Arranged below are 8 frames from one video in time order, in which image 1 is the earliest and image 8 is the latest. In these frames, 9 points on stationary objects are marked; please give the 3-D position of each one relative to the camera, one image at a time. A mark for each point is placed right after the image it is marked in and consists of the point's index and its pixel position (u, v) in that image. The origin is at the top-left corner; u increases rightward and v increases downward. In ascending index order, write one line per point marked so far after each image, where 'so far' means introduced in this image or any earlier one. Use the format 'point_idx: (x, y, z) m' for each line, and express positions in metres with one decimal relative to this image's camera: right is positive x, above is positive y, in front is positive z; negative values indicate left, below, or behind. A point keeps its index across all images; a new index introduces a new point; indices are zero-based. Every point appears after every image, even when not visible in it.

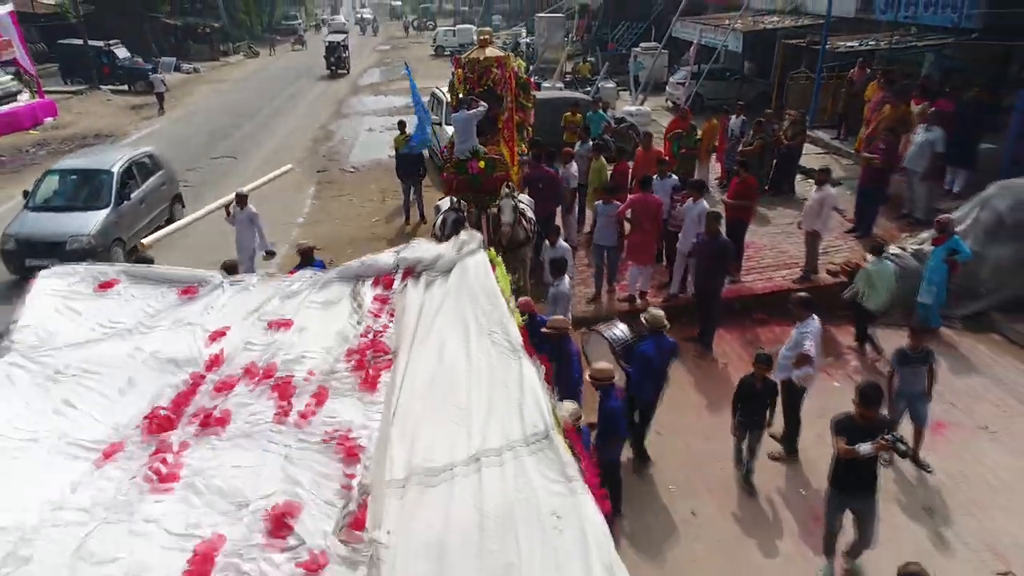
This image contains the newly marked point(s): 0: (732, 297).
0: (+2.5, -0.1, +8.1) m
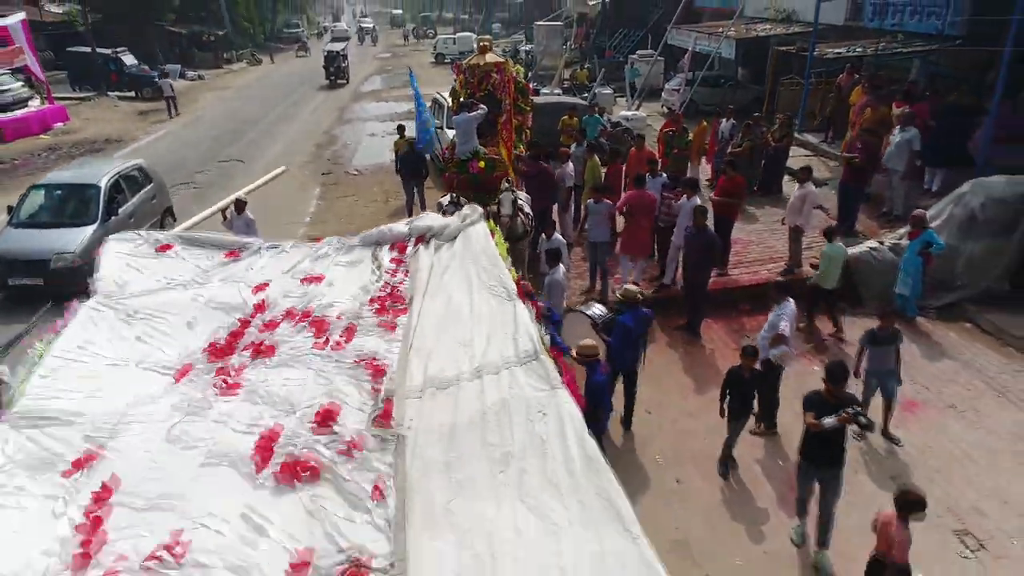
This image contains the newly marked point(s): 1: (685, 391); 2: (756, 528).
0: (+2.5, 0.0, +8.5) m
1: (+1.8, -1.0, +7.1) m
2: (+1.8, -1.8, +5.2) m
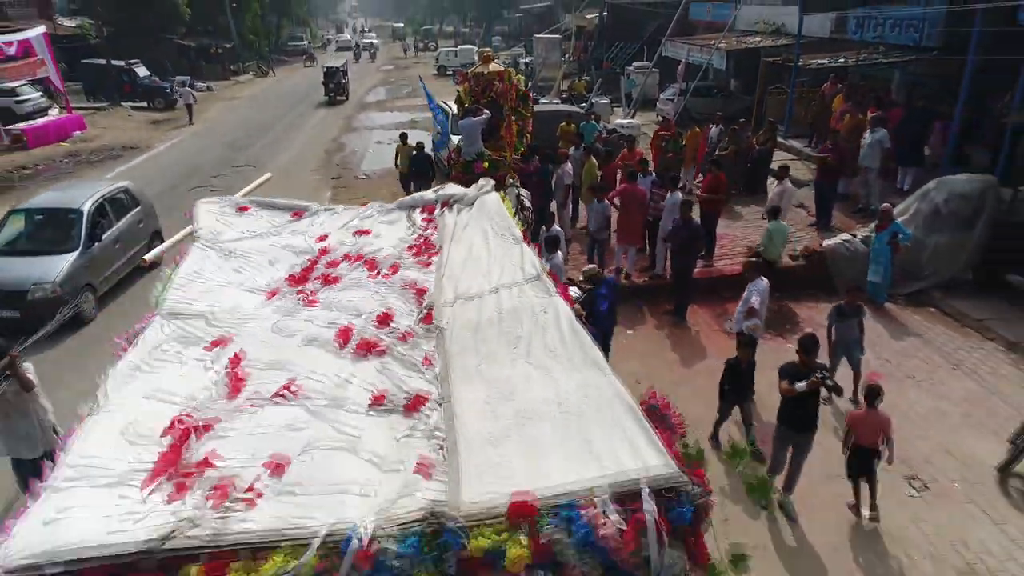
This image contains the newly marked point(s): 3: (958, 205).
0: (+2.5, +0.1, +9.3) m
1: (+1.8, -0.8, +7.8) m
2: (+1.9, -1.6, +6.0) m
3: (+5.9, +1.1, +9.1) m
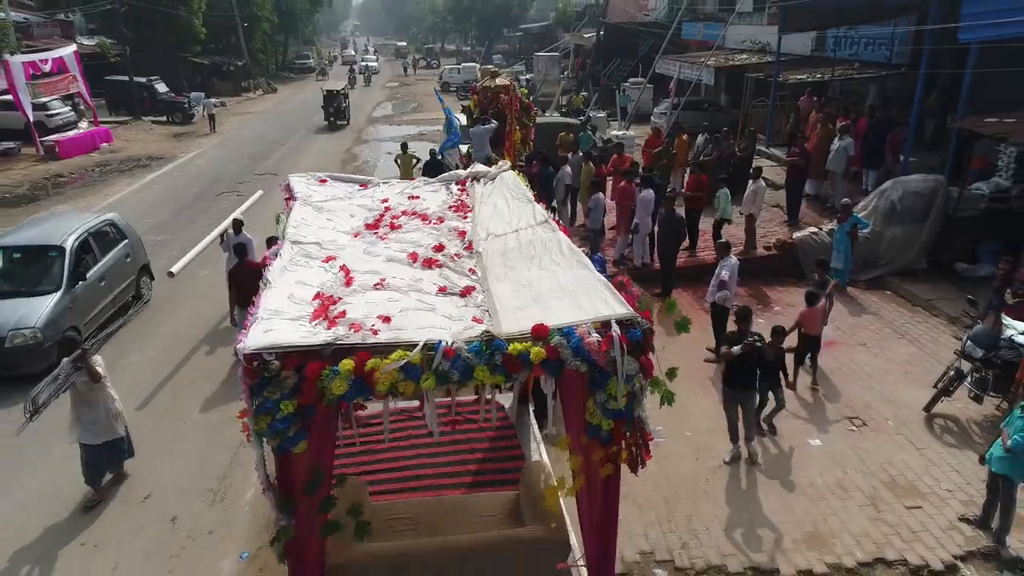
0: (+2.6, +0.3, +10.5) m
1: (+1.9, -0.6, +9.0) m
2: (+2.0, -1.3, +7.1) m
3: (+6.0, +1.3, +10.4) m
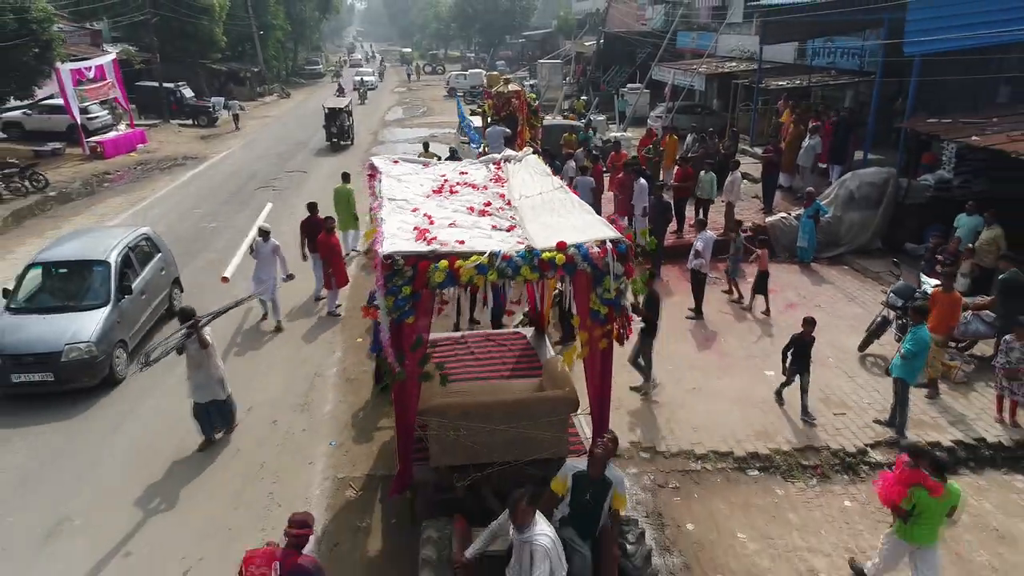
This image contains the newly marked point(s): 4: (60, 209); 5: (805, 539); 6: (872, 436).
0: (+2.8, +0.8, +12.3) m
1: (+2.1, -0.2, +10.8) m
2: (+2.2, -0.9, +8.9) m
3: (+6.2, +1.7, +12.2) m
4: (-11.2, +2.0, +17.3) m
5: (+2.5, -2.1, +5.9) m
6: (+3.7, -1.5, +7.2) m
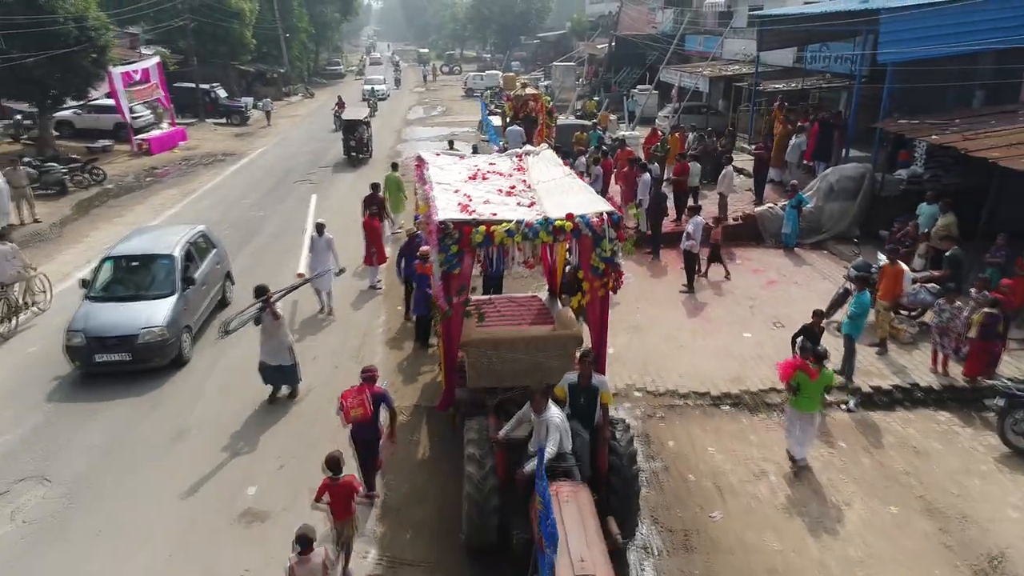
0: (+3.2, +1.1, +13.8) m
1: (+2.4, +0.2, +12.4) m
2: (+2.4, -0.5, +10.5) m
3: (+6.5, +2.1, +13.7) m
4: (-10.8, +2.4, +19.1) m
5: (+2.7, -1.8, +7.5) m
6: (+3.9, -1.2, +8.7) m
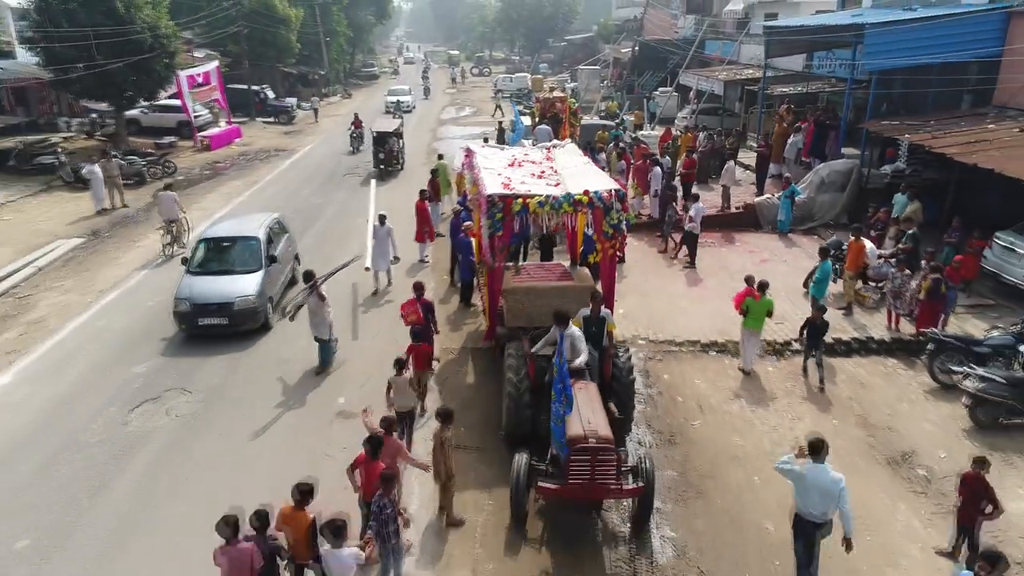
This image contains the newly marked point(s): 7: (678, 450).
0: (+3.8, +1.6, +15.8) m
1: (+3.0, +0.7, +14.3) m
2: (+2.9, 0.0, +12.5) m
3: (+7.2, +2.5, +15.5) m
4: (-9.9, +3.1, +21.5) m
5: (+3.0, -1.3, +9.4) m
6: (+4.3, -0.7, +10.6) m
7: (+1.9, -1.8, +7.9) m
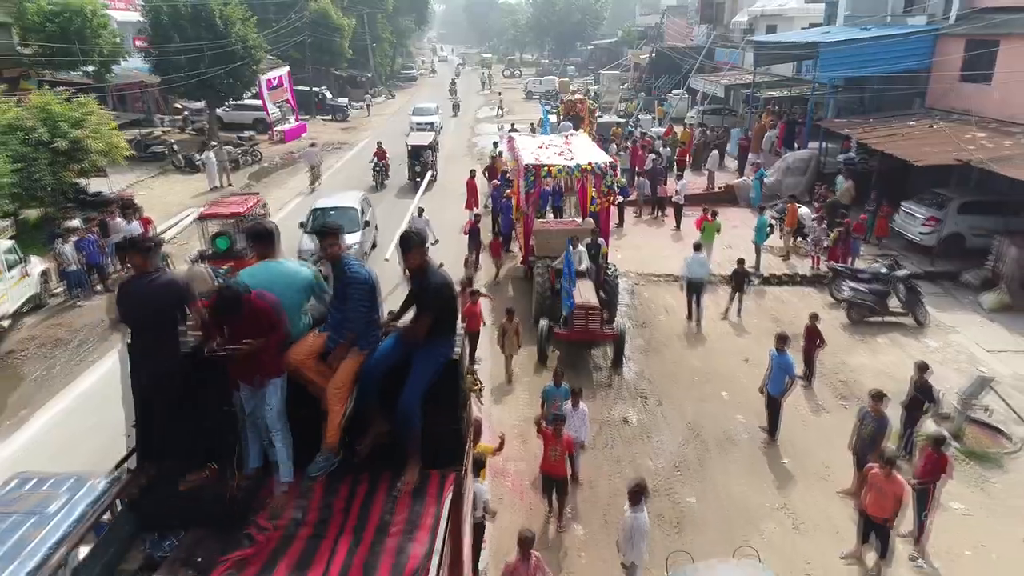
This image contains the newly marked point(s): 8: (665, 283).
0: (+4.6, +2.6, +19.9) m
1: (+3.7, +1.7, +18.5) m
2: (+3.6, +1.0, +16.6) m
3: (+8.0, +3.5, +19.5) m
4: (-8.9, +4.3, +26.2) m
5: (+3.6, -0.2, +13.6) m
6: (+4.9, +0.3, +14.8) m
7: (+2.4, -0.8, +12.2) m
8: (+3.2, +0.1, +14.4) m
